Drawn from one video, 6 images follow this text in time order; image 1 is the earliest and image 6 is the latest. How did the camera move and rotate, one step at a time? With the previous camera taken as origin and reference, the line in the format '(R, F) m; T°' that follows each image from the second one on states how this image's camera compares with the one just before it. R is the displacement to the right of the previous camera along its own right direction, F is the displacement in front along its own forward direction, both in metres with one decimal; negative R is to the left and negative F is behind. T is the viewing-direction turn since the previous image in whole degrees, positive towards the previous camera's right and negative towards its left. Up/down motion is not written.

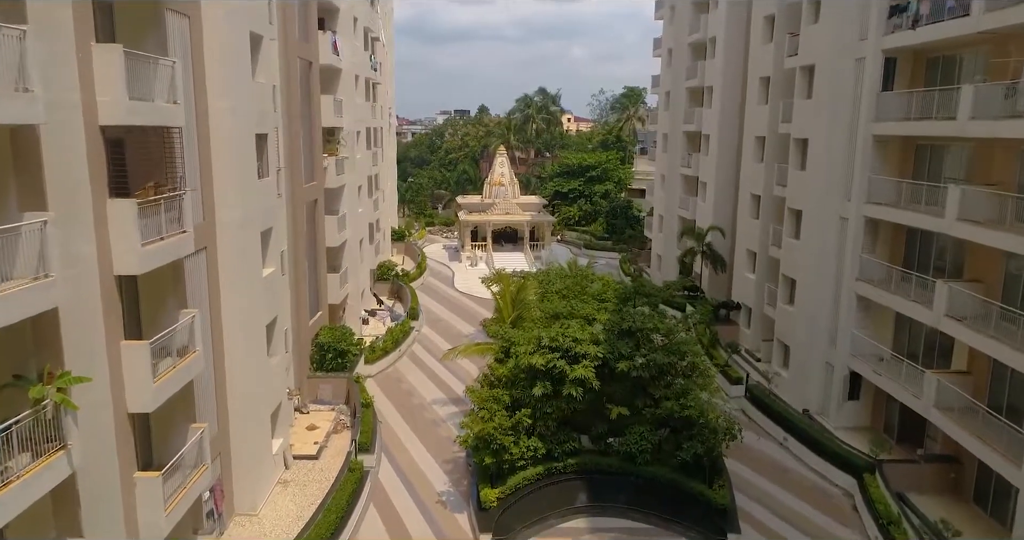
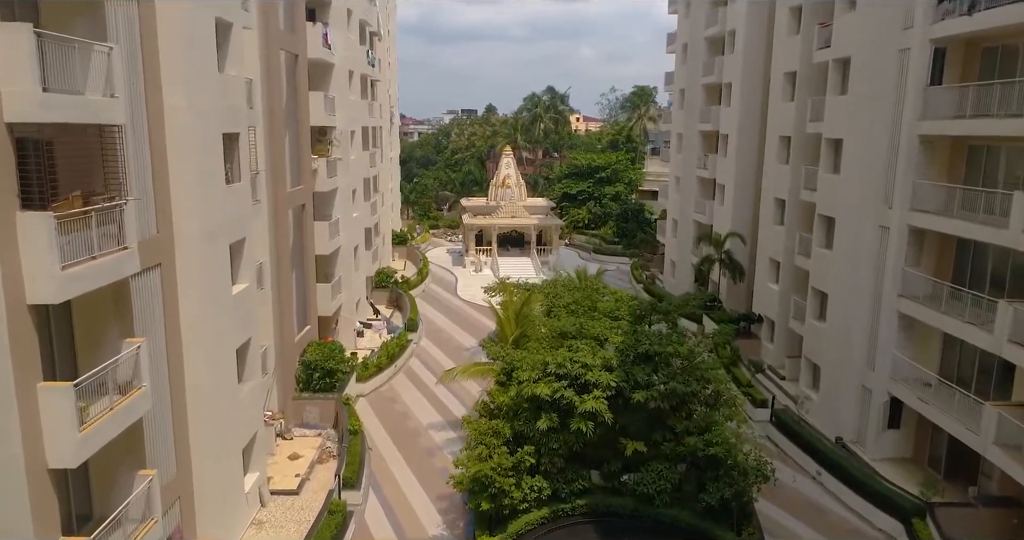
(+0.1, +2.2) m; -1°
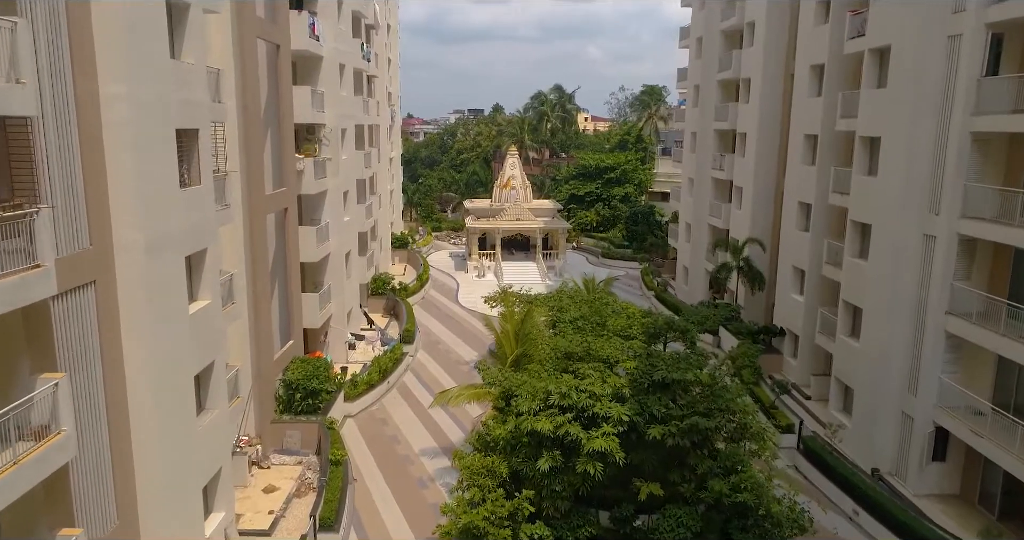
(+0.2, +2.1) m; -1°
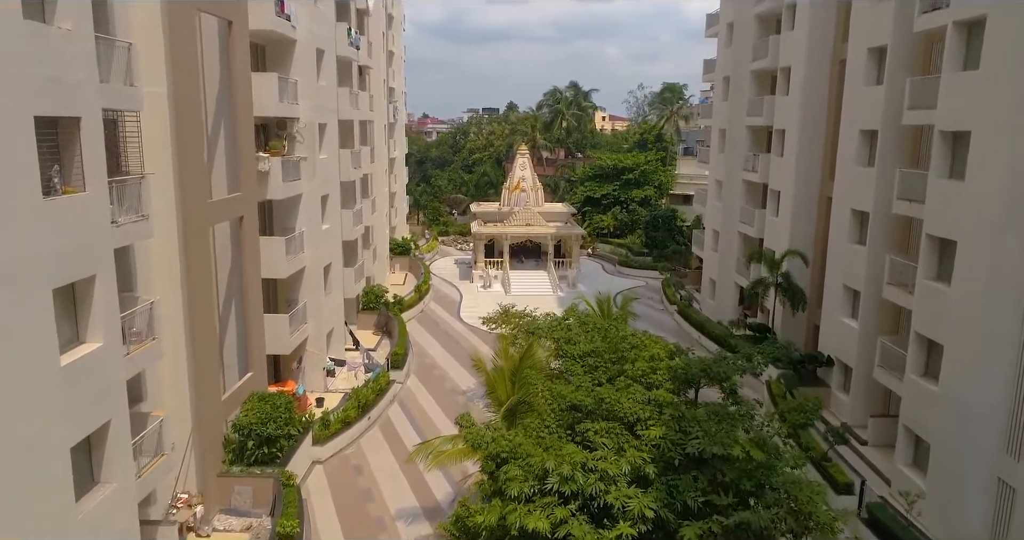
(+0.5, +3.8) m; -1°
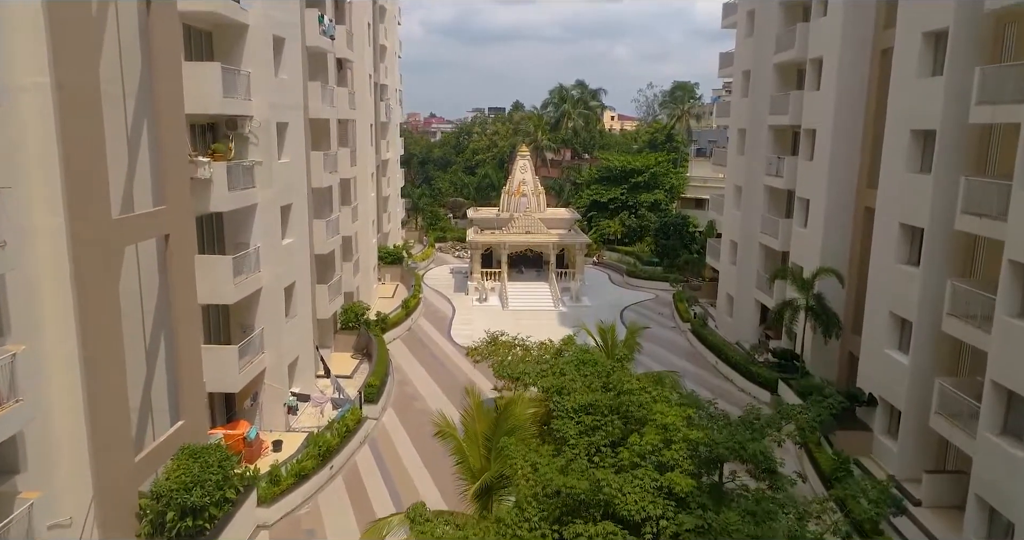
(+0.6, +3.4) m; -1°
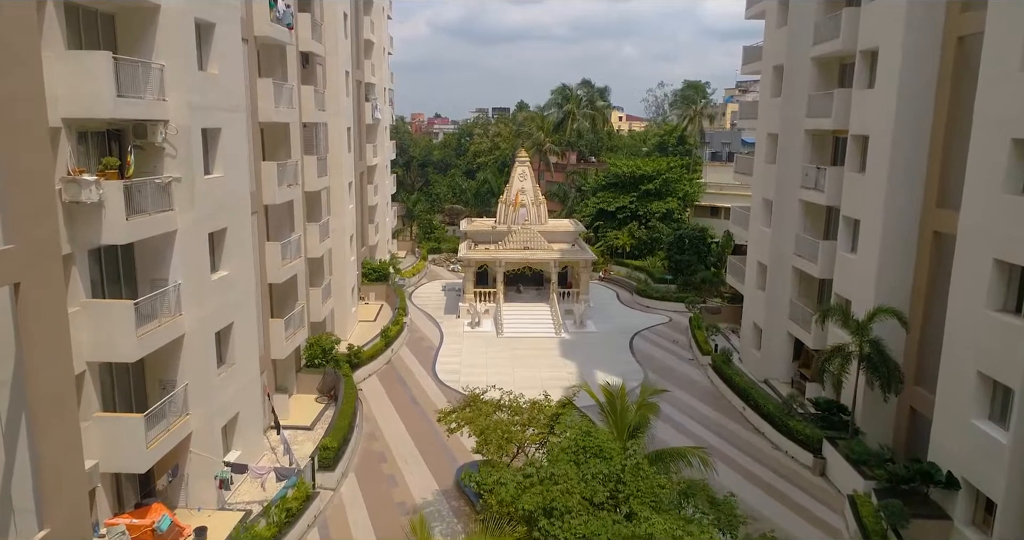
(+0.5, +4.2) m; -1°
